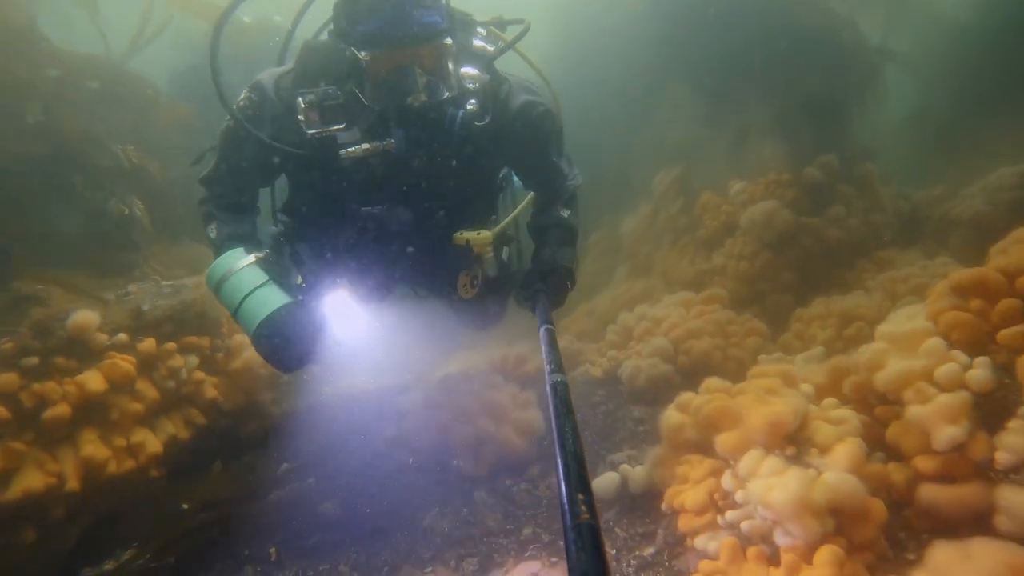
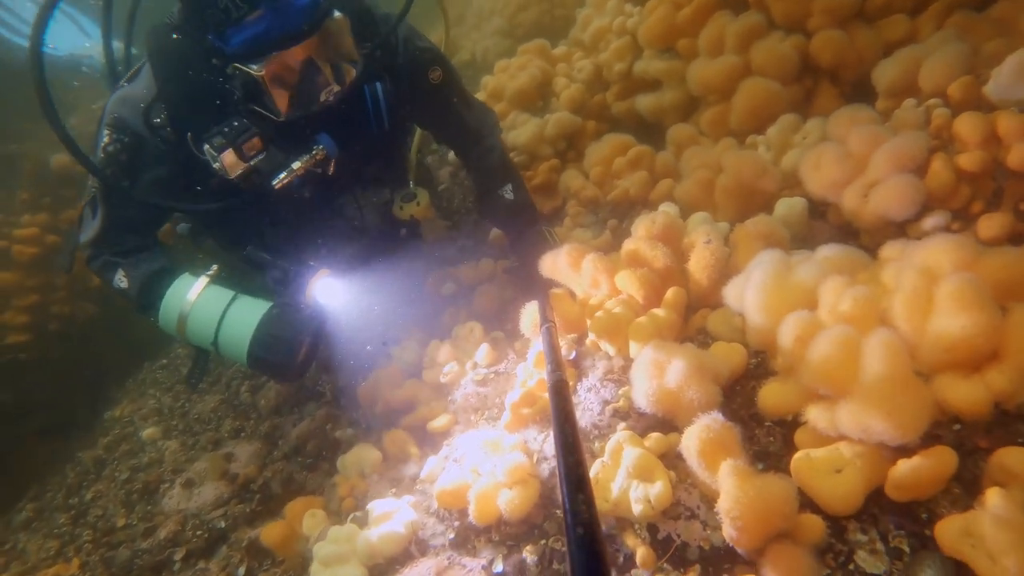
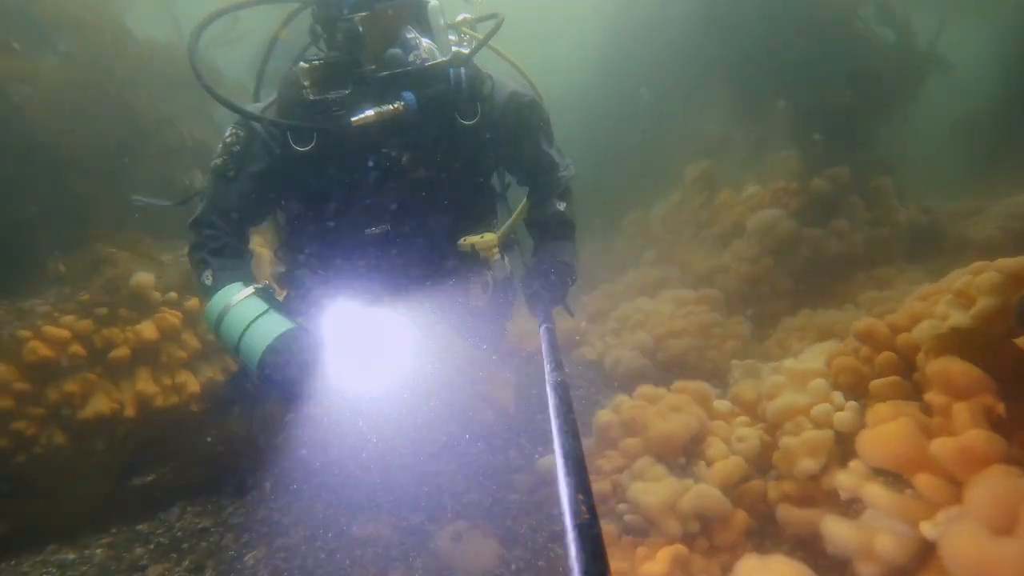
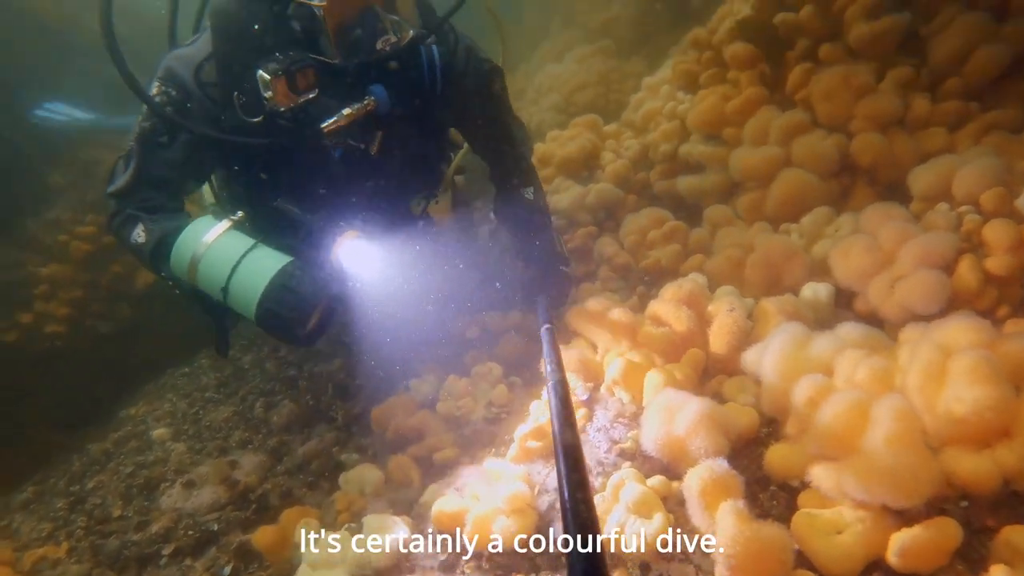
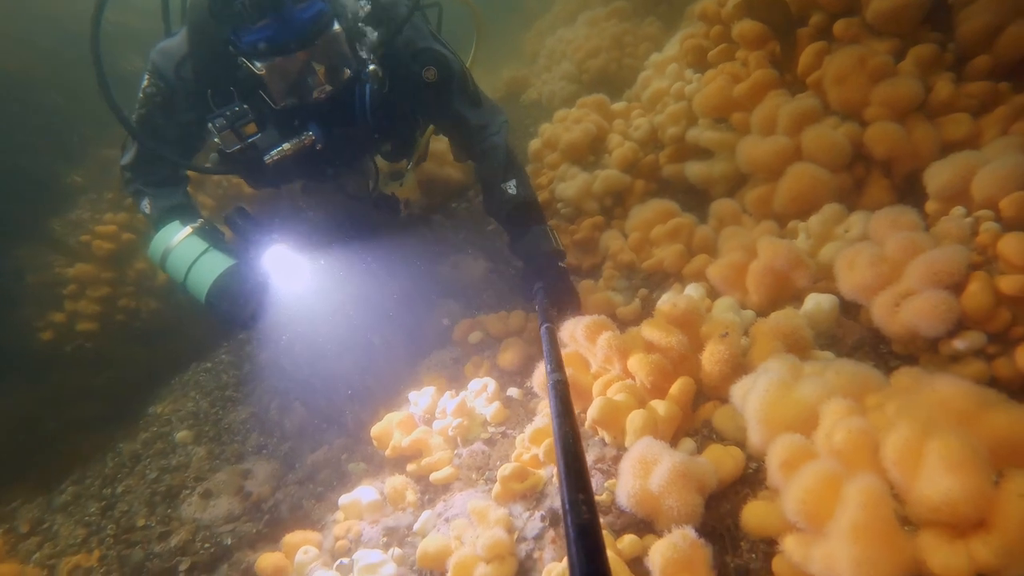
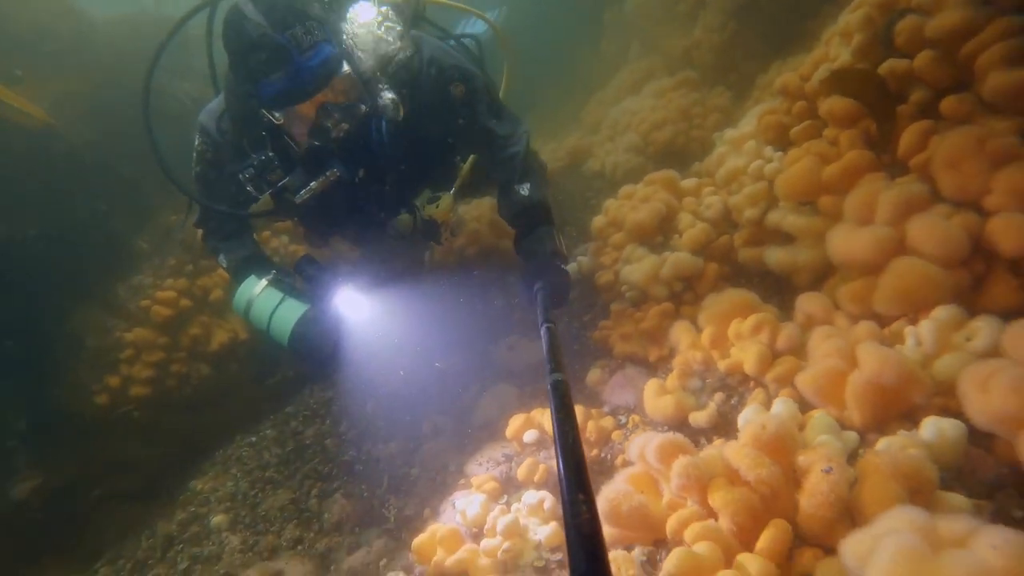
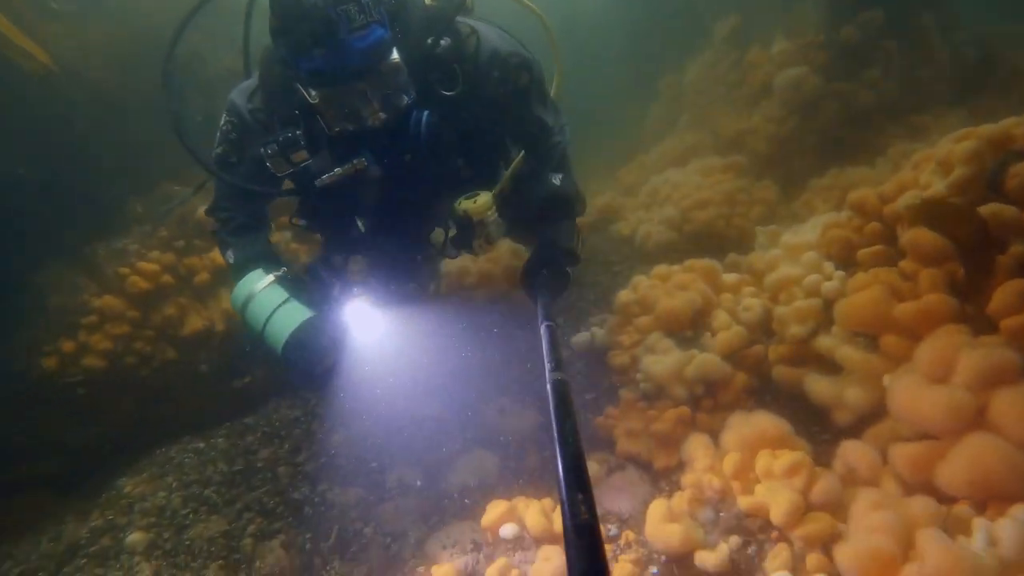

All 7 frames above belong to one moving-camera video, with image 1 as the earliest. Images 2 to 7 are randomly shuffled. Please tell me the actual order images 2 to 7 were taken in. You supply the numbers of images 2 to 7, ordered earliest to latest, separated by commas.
3, 7, 6, 5, 2, 4
